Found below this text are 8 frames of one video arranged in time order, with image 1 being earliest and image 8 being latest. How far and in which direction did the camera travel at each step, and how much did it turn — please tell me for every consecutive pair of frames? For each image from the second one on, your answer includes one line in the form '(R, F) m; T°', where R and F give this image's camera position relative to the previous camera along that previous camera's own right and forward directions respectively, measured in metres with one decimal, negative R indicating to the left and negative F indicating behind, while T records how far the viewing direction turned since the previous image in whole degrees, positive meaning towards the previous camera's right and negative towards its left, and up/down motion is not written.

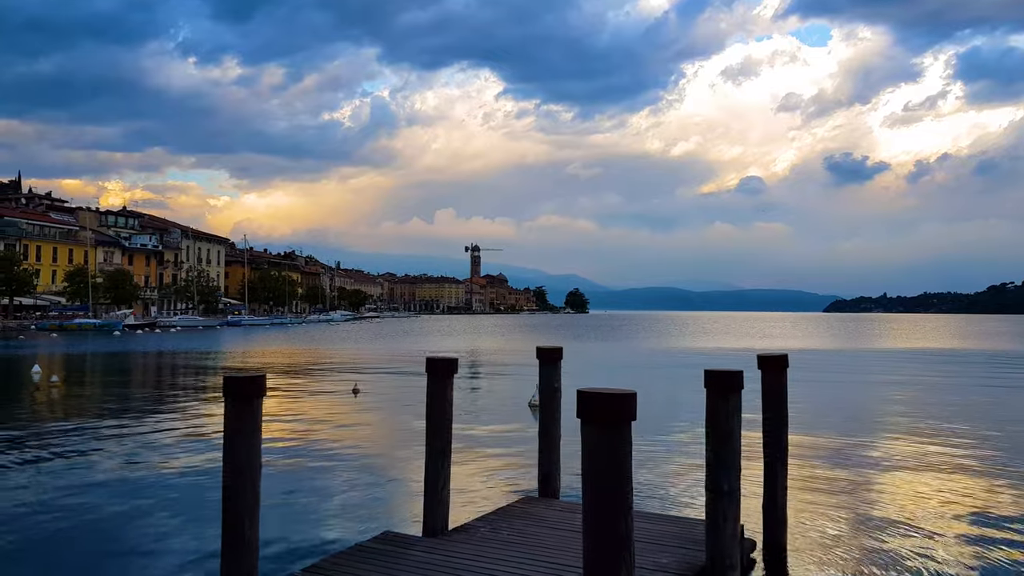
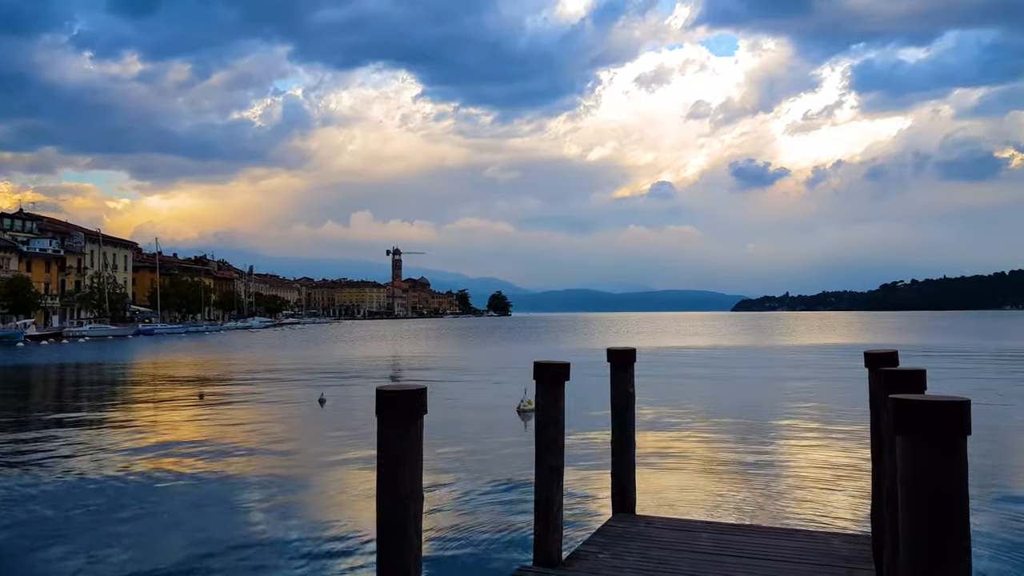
(-1.6, +0.9) m; +6°
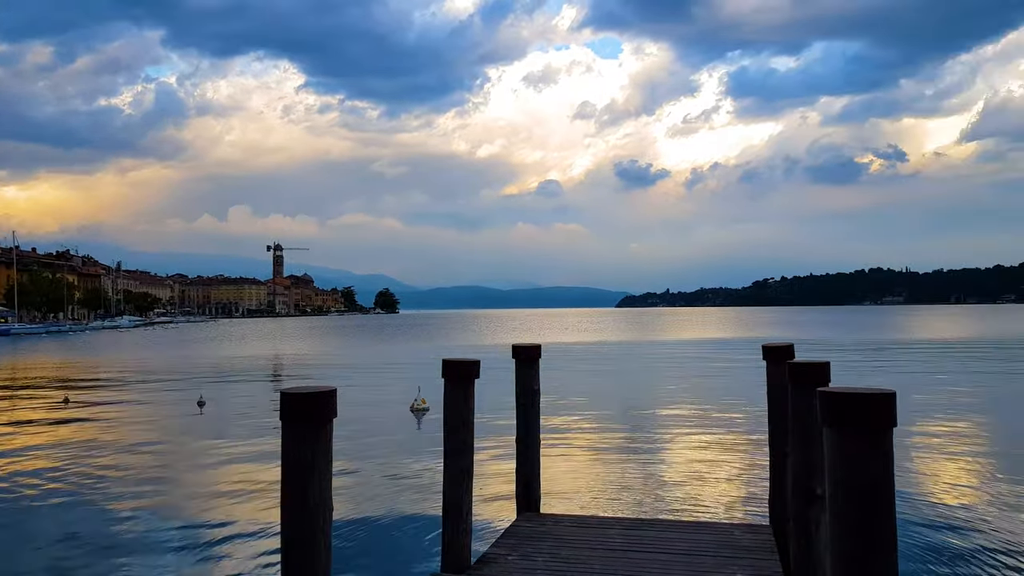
(-0.1, +0.2) m; +8°
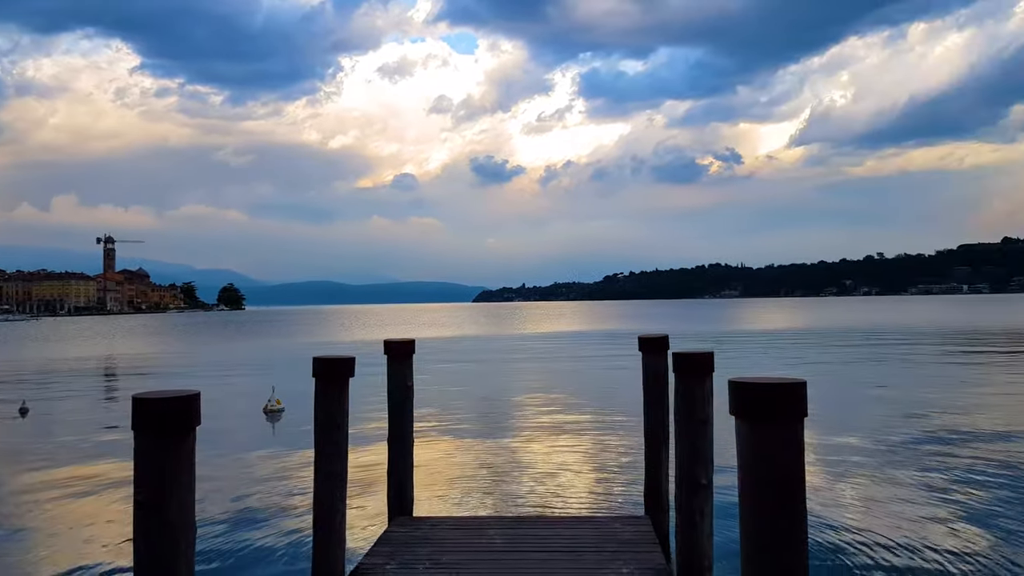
(-0.2, +0.3) m; +10°
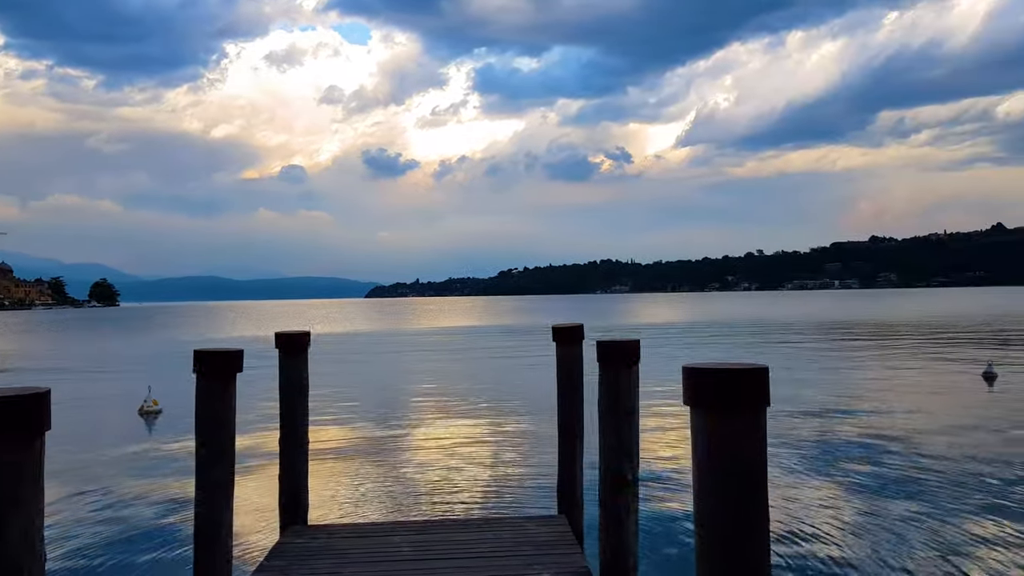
(-0.1, +0.5) m; +8°
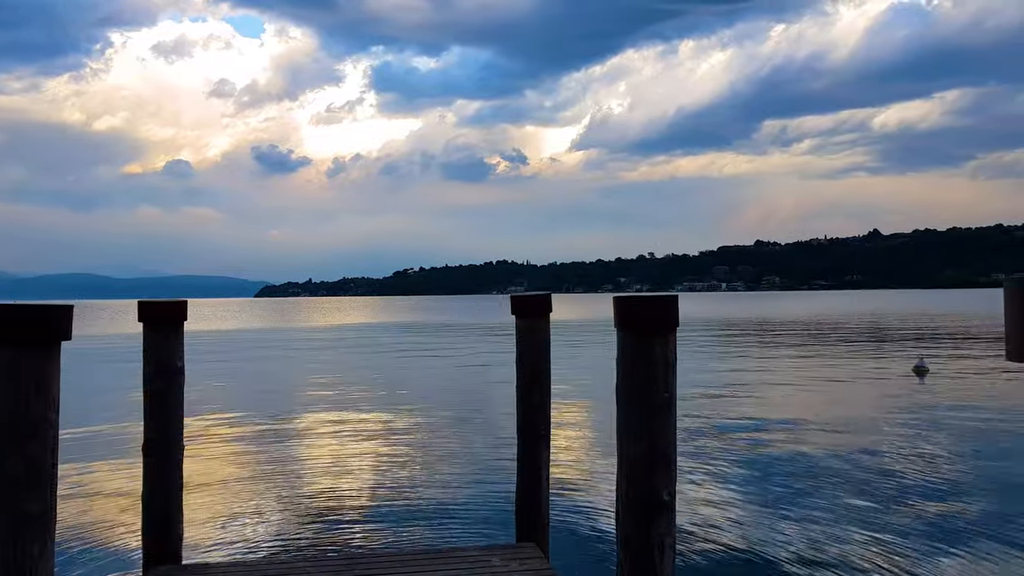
(-0.4, +1.6) m; +7°
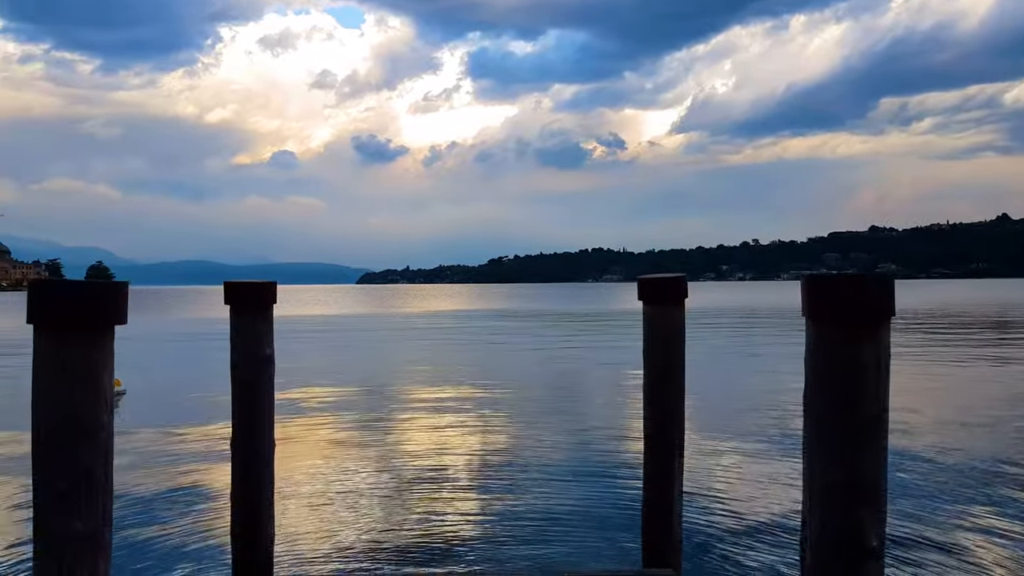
(-0.2, +0.7) m; -7°
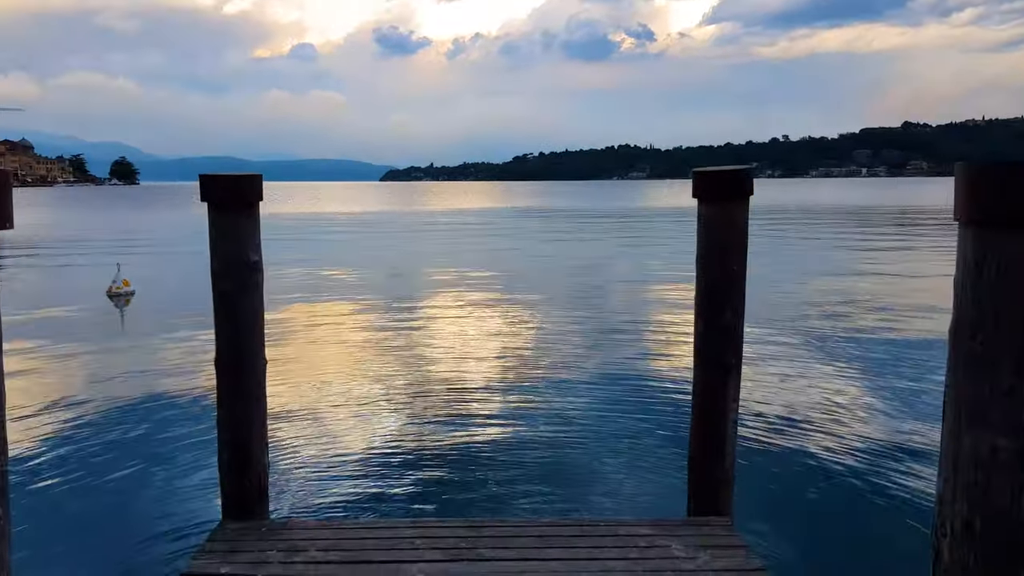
(0.0, +0.7) m; -2°
